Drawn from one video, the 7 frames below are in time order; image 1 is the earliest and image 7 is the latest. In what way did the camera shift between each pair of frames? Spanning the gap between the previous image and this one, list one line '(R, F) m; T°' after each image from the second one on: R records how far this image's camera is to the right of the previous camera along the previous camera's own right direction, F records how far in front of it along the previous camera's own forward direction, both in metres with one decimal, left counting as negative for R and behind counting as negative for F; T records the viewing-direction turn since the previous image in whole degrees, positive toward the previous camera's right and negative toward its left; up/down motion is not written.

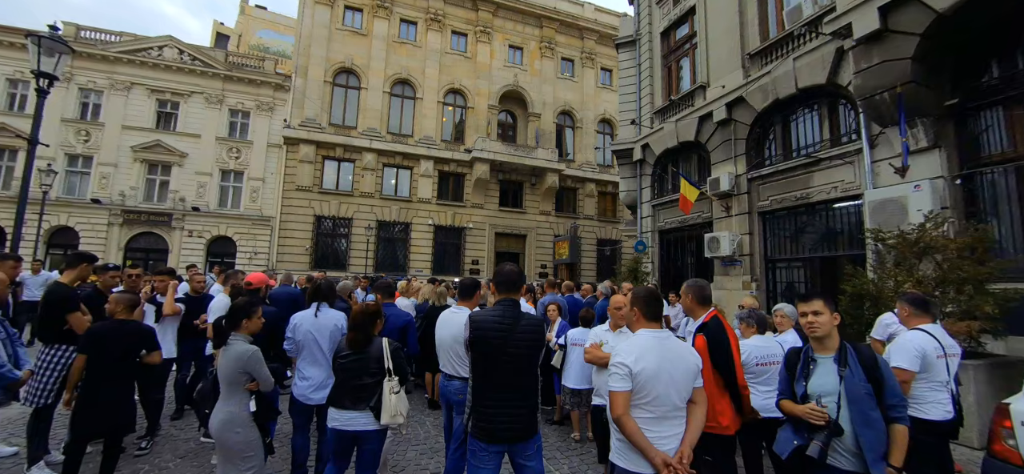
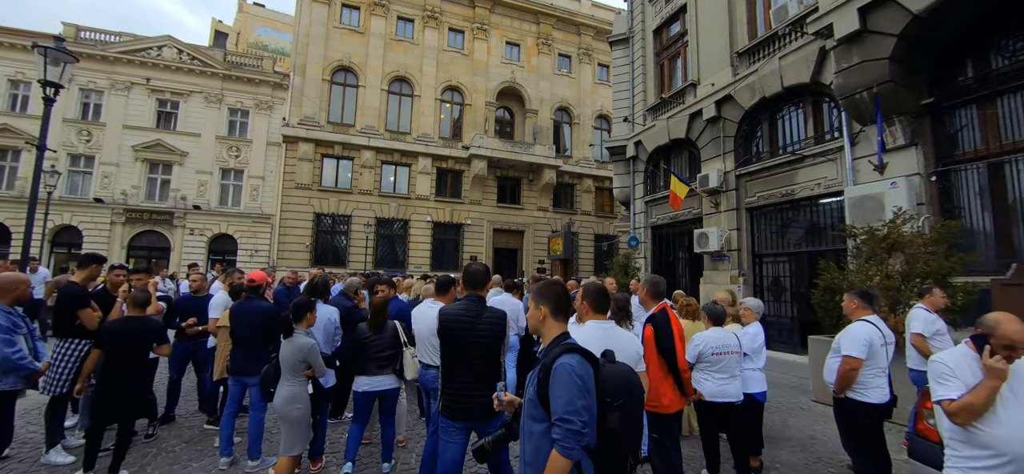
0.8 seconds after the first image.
(+0.2, -0.3) m; 0°
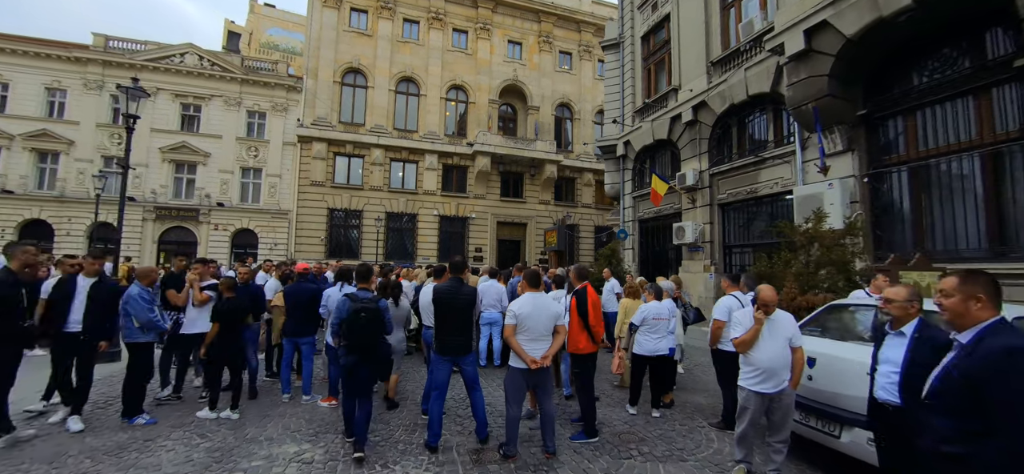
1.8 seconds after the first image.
(+0.4, -1.4) m; -1°
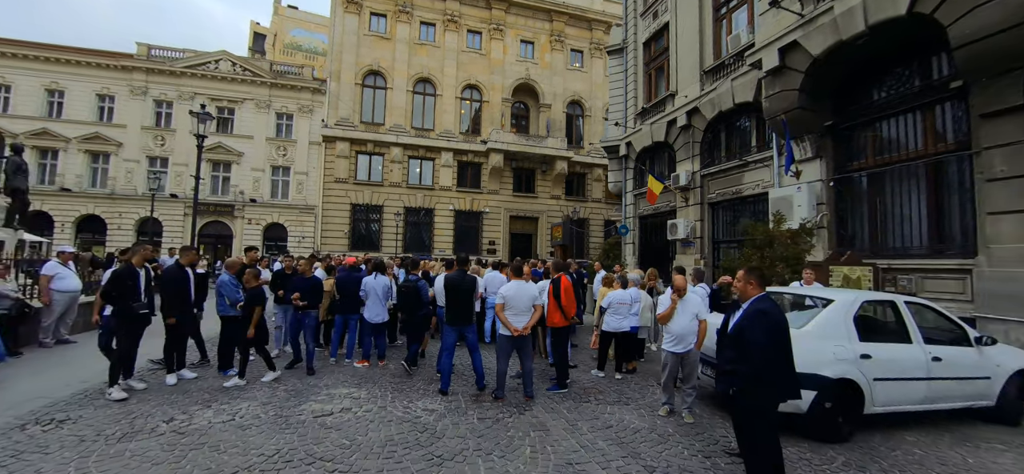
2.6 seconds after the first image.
(+0.3, -1.3) m; -2°
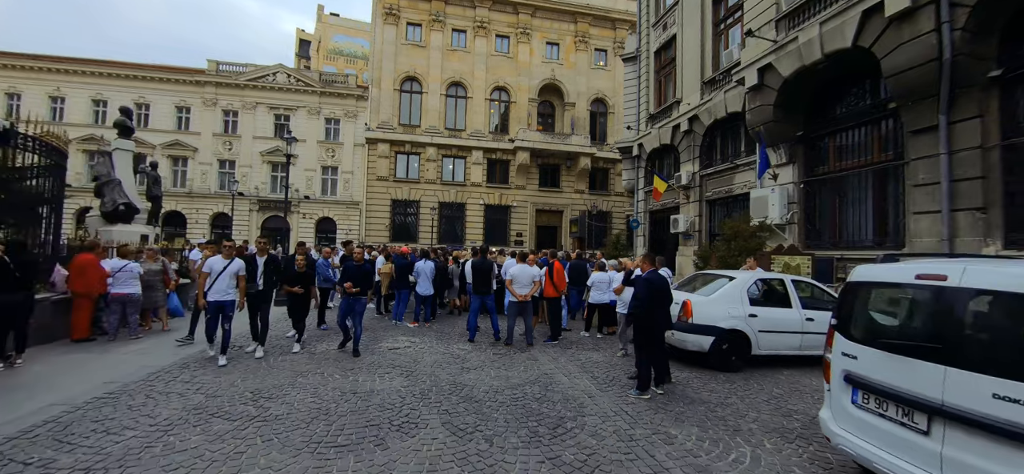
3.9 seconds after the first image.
(+0.5, -2.2) m; -4°
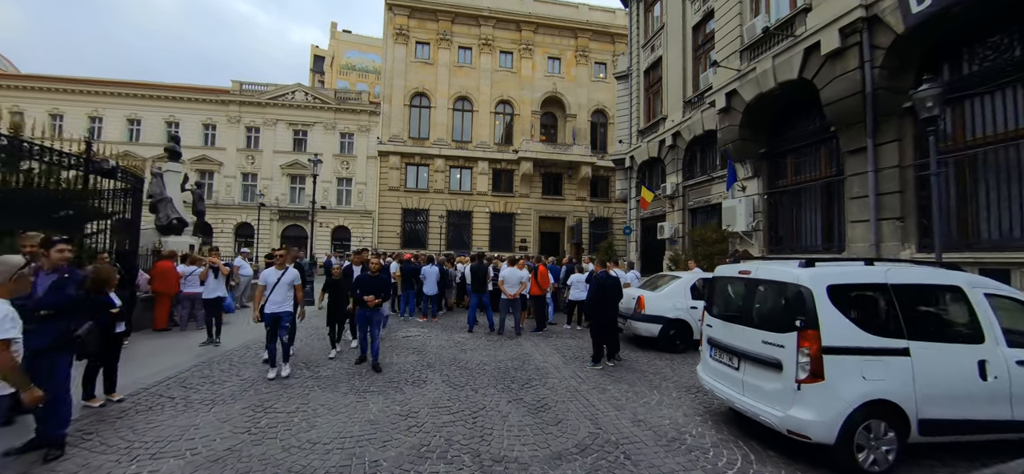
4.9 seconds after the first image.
(+0.4, -1.6) m; -1°
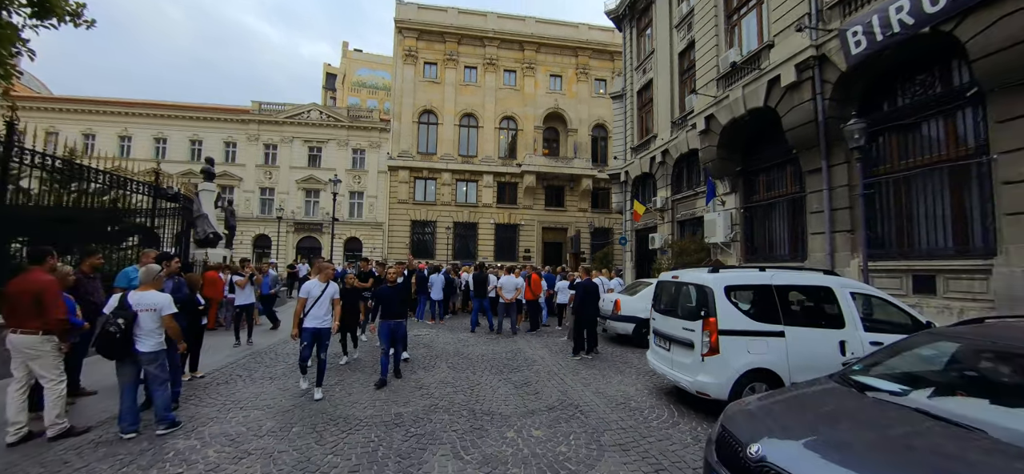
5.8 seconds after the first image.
(+0.3, -1.4) m; -1°
